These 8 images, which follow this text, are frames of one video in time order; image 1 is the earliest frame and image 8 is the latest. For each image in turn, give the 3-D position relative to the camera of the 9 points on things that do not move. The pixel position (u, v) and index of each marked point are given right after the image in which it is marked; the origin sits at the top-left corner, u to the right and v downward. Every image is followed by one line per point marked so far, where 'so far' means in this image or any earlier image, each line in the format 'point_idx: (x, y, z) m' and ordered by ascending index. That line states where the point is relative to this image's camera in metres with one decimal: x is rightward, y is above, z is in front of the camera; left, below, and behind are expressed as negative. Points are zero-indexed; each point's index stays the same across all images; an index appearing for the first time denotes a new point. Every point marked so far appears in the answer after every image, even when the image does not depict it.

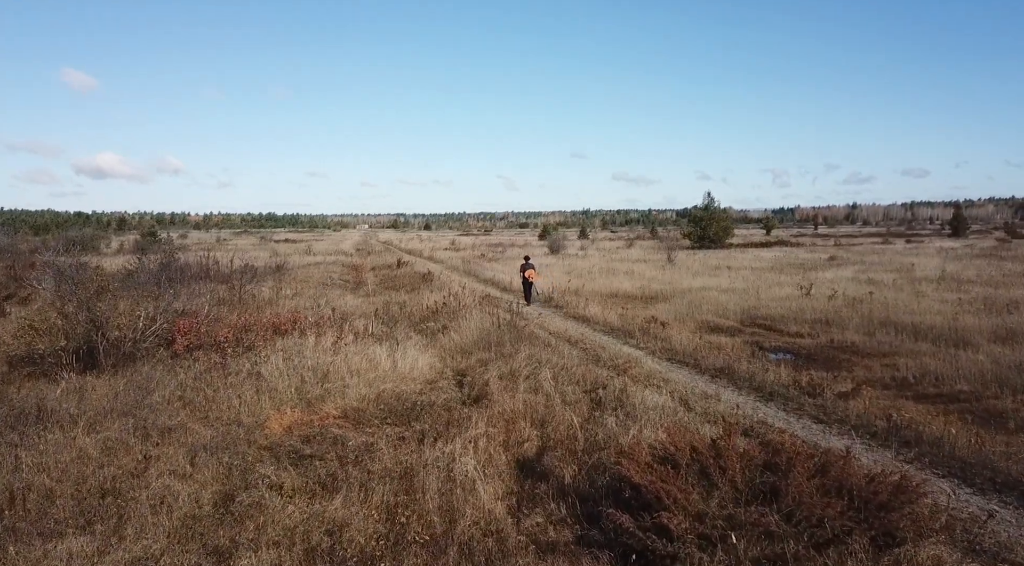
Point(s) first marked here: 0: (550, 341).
0: (+0.8, -1.2, +12.9) m
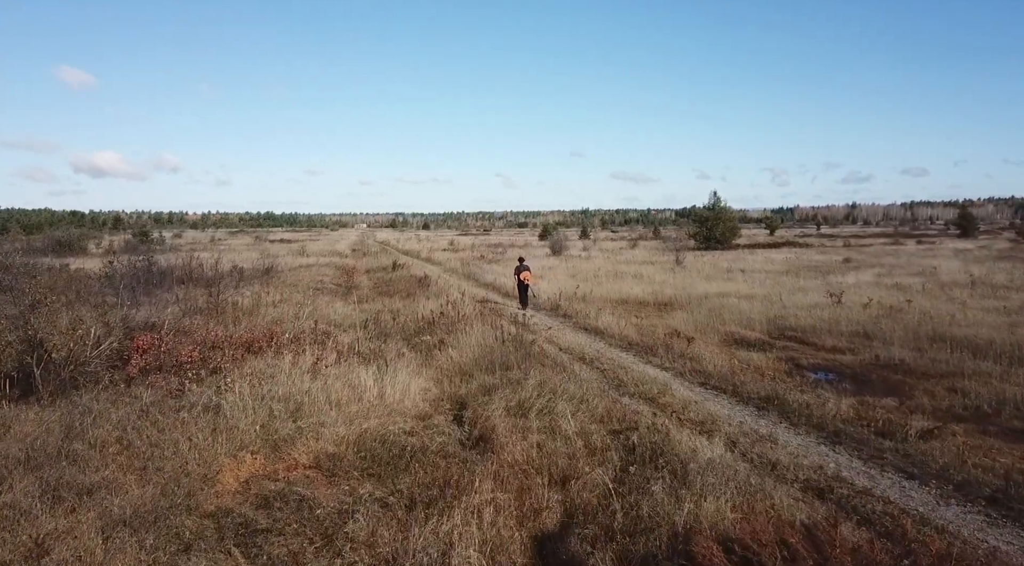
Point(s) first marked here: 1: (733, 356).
0: (+0.9, -1.4, +11.3) m
1: (+4.3, -1.4, +12.6) m
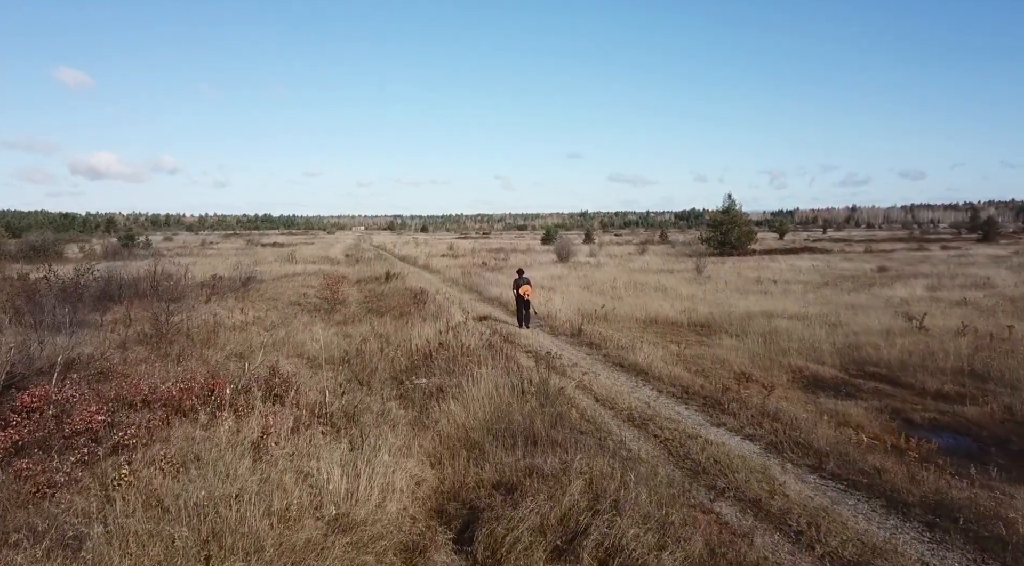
0: (+1.2, -1.8, +8.2) m
1: (+4.6, -1.9, +9.5) m
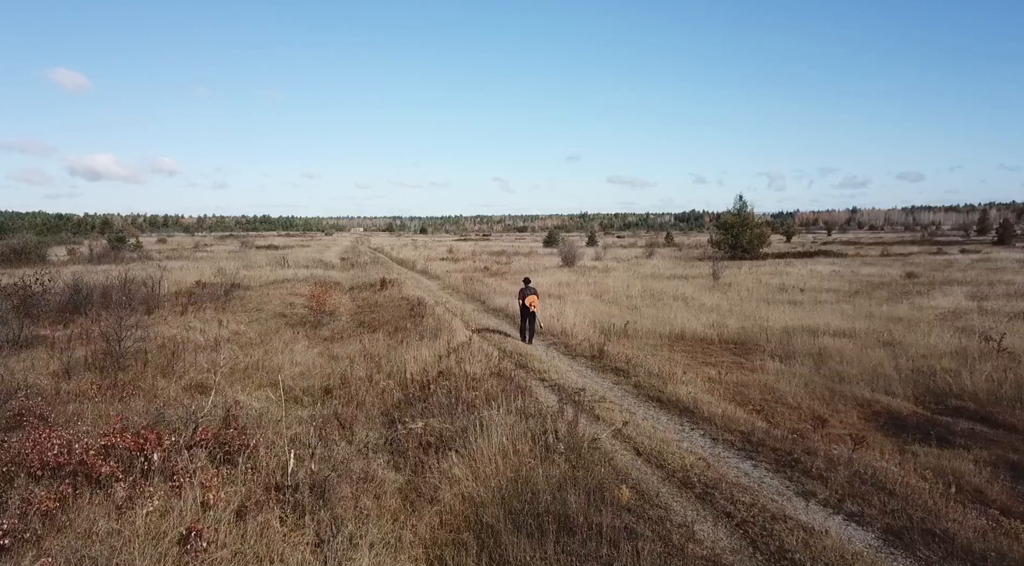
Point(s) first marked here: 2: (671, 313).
0: (+1.4, -2.1, +6.1) m
1: (+4.9, -2.1, +7.5) m
2: (+4.8, -0.9, +19.7) m
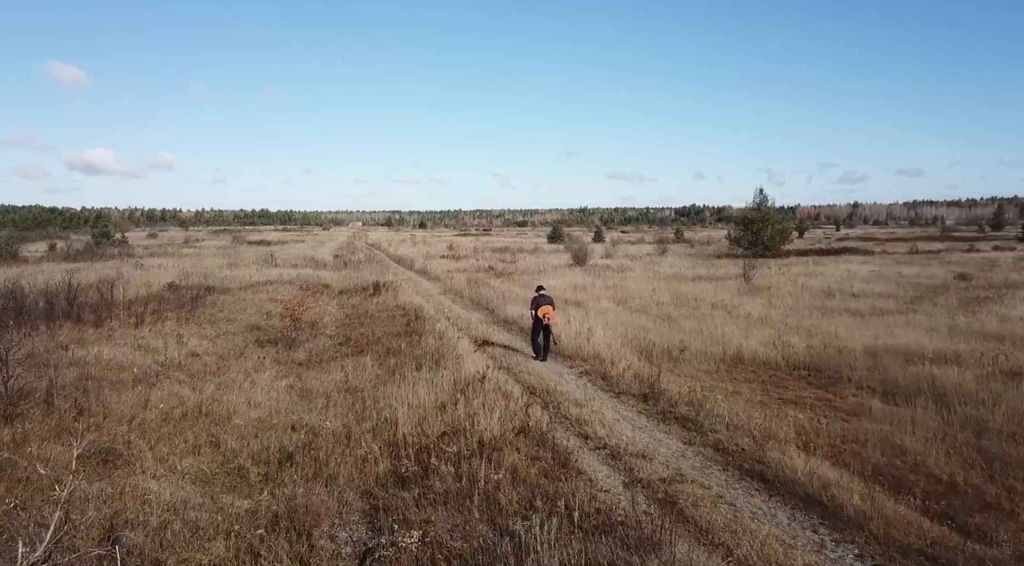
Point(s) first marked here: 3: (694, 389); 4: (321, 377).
0: (+1.9, -2.4, +3.0) m
1: (+5.3, -2.4, +4.3) m
2: (+5.2, -1.1, +16.5) m
3: (+3.1, -1.8, +10.8) m
4: (-3.4, -1.7, +11.6) m
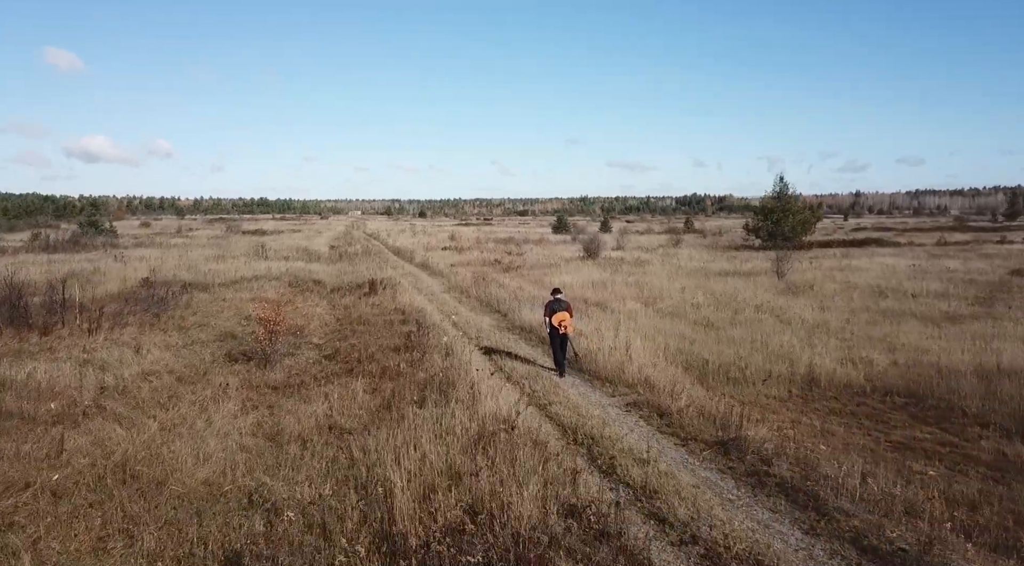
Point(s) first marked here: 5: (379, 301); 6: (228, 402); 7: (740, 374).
0: (+2.3, -2.7, +0.5) m
1: (+5.7, -2.7, +1.9) m
2: (+5.6, -1.2, +14.0) m
3: (+3.5, -1.9, +8.3) m
4: (-3.0, -1.8, +9.1) m
5: (-3.8, -0.5, +18.5) m
6: (-4.1, -1.7, +9.3) m
7: (+4.0, -1.5, +11.4) m
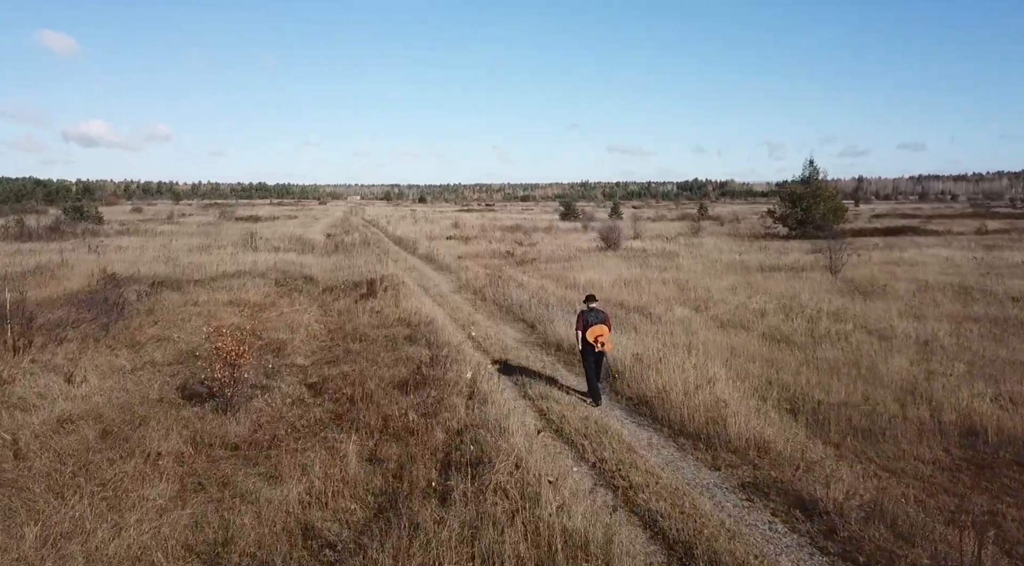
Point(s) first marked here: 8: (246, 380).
0: (+2.9, -3.1, -2.5) m
1: (+6.3, -3.1, -1.1) m
2: (+6.3, -1.3, +11.0) m
3: (+4.1, -2.2, +5.3) m
4: (-2.4, -2.0, +6.1) m
5: (-3.2, -0.5, +15.5) m
6: (-3.5, -2.0, +6.3) m
7: (+4.6, -1.7, +8.4) m
8: (-3.7, -1.5, +9.2) m
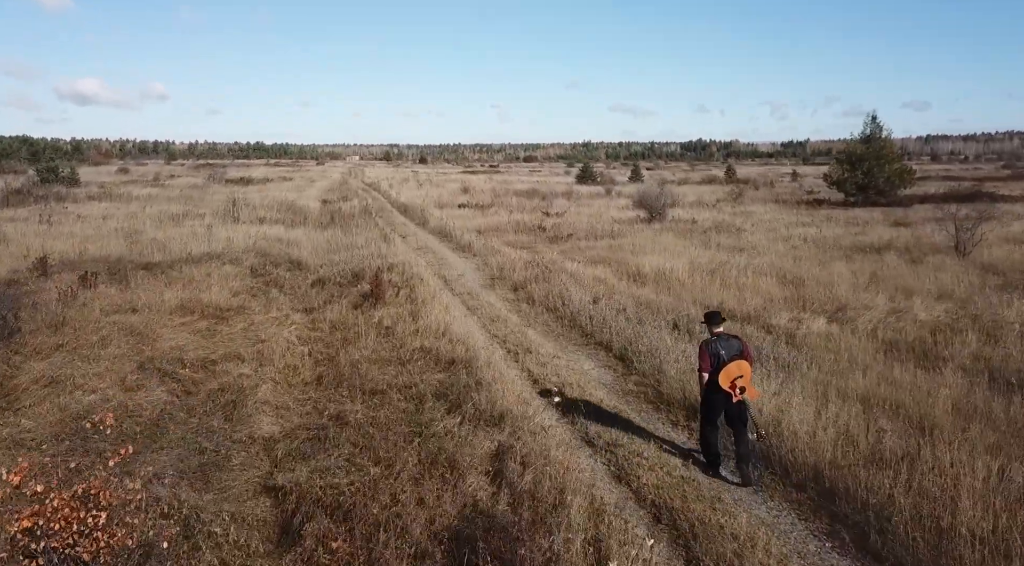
0: (+4.0, -4.2, -7.0) m
1: (+7.4, -4.1, -5.7) m
2: (+7.4, -1.6, +6.3) m
3: (+5.2, -2.8, +0.7) m
4: (-1.3, -2.6, +1.5) m
5: (-2.1, -0.6, +10.8) m
6: (-2.3, -2.6, +1.7) m
7: (+5.8, -2.2, +3.7) m
8: (-2.6, -1.9, +4.6) m
